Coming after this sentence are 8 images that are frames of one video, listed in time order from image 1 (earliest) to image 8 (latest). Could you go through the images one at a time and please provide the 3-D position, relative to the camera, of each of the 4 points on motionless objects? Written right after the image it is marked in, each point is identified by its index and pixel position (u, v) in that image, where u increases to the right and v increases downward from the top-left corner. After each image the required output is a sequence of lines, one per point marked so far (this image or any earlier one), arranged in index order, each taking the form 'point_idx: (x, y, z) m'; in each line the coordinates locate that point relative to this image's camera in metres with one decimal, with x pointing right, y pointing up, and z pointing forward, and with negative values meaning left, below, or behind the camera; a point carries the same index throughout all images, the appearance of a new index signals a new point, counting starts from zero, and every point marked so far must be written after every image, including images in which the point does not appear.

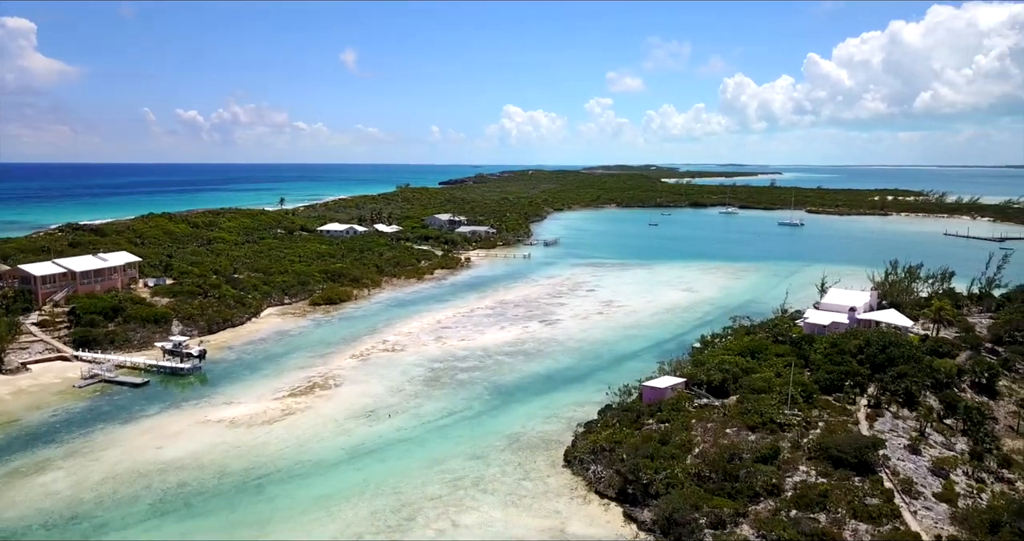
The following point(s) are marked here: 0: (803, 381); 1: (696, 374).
0: (+6.8, -2.6, +17.8) m
1: (+4.5, -2.5, +18.9) m
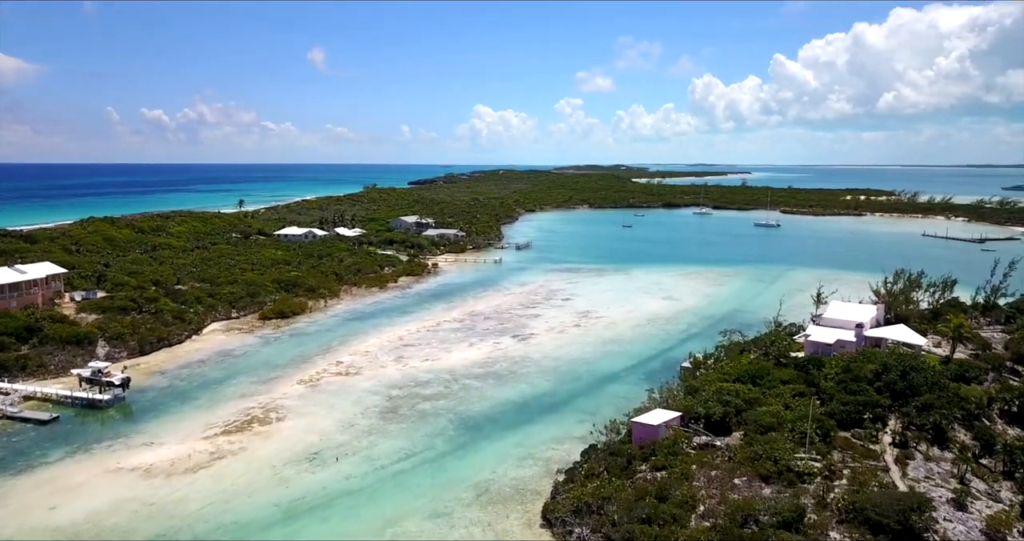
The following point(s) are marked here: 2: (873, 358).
0: (+6.1, -2.9, +15.4) m
1: (+3.9, -2.9, +16.4) m
2: (+8.4, -2.0, +17.8) m
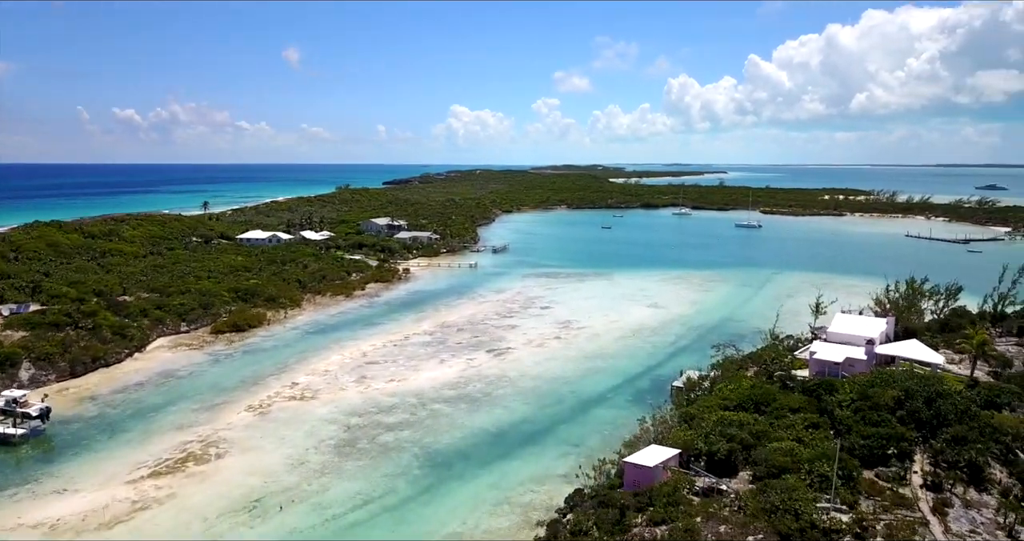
0: (+5.7, -3.2, +13.4) m
1: (+3.3, -3.2, +14.3) m
2: (+7.8, -2.3, +15.8) m
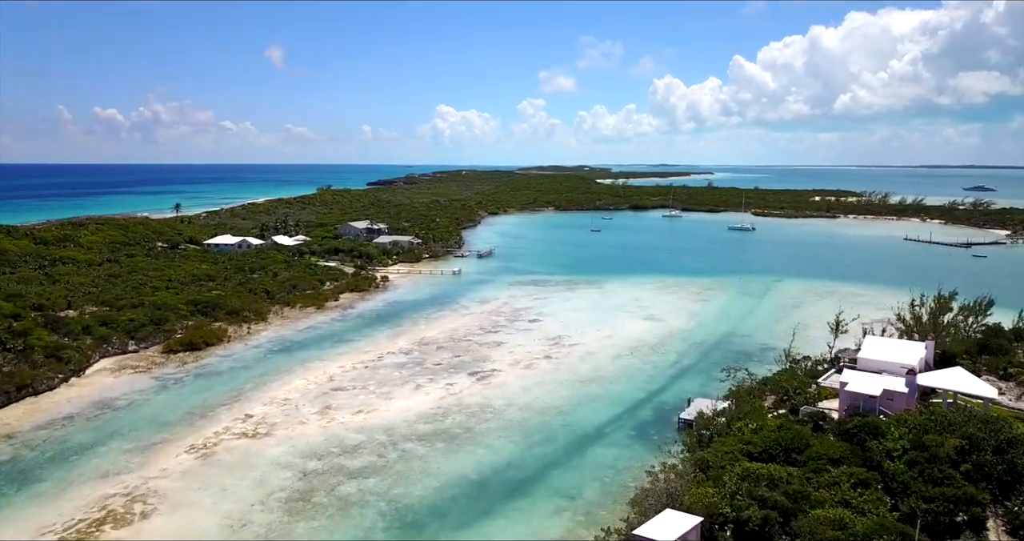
0: (+5.4, -3.5, +10.8) m
1: (+3.1, -3.6, +11.7) m
2: (+7.5, -2.7, +13.3) m
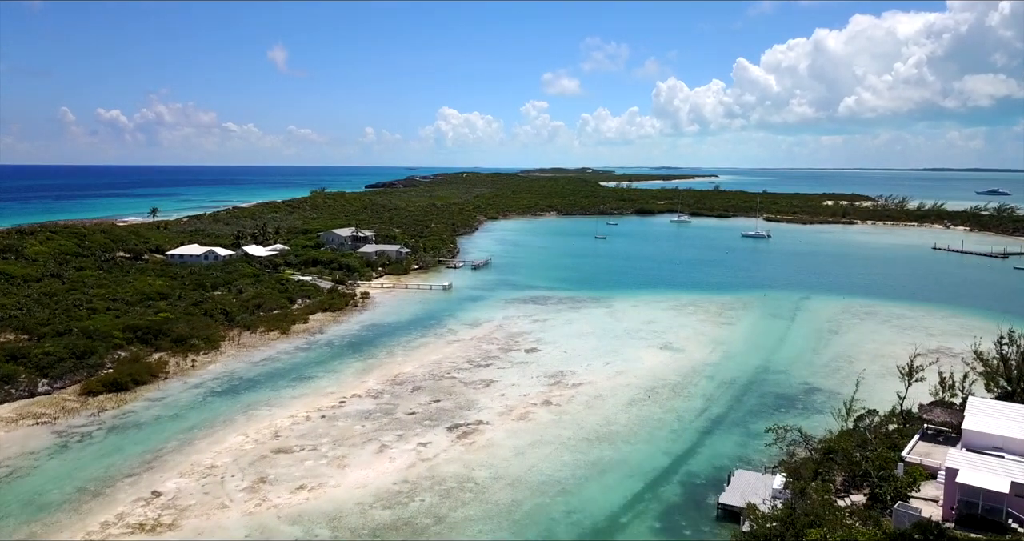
0: (+5.1, -4.2, +6.4) m
1: (+2.8, -4.2, +7.3) m
2: (+7.3, -3.3, +8.8) m
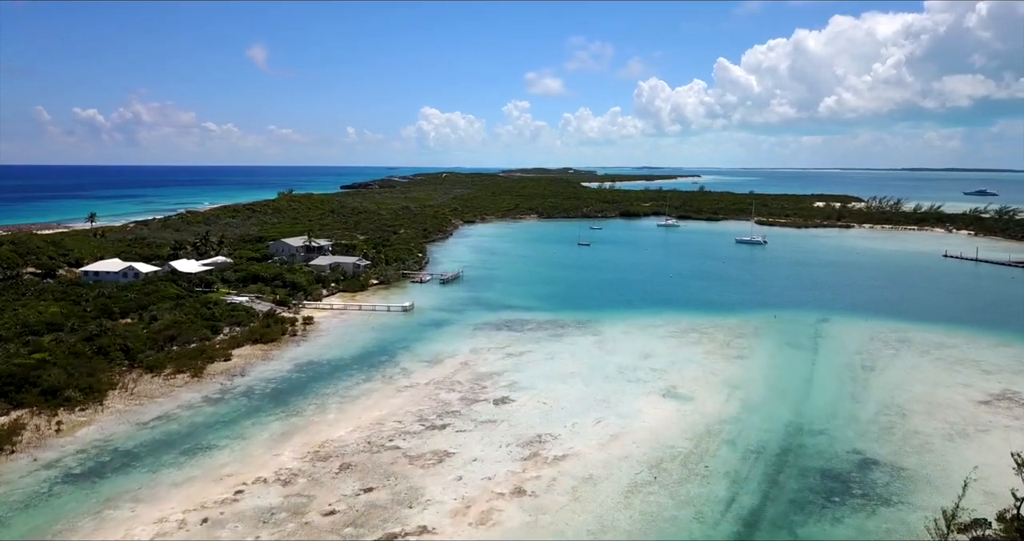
0: (+4.7, -5.0, +1.1) m
1: (+2.3, -5.0, +1.9) m
2: (+6.7, -4.1, +3.6) m
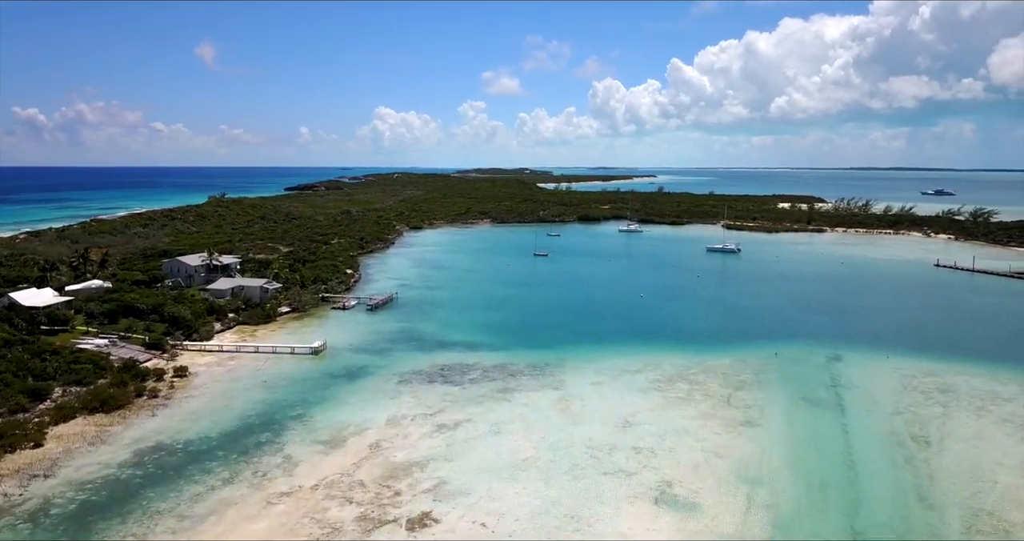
0: (+4.4, -6.0, -5.4) m
1: (+2.0, -6.0, -4.7) m
2: (+6.3, -5.1, -2.8) m
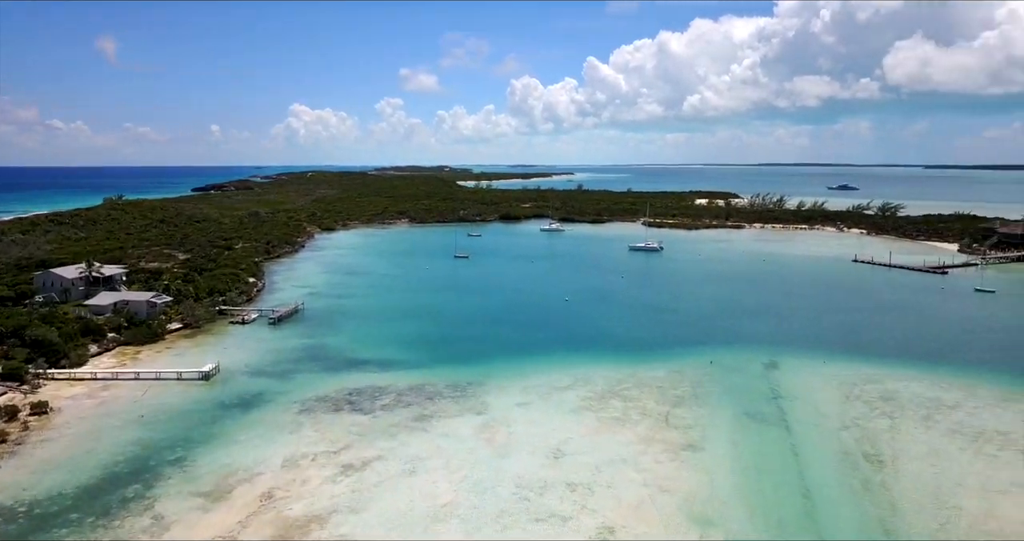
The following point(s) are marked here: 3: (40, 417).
0: (+5.1, -6.2, -7.2) m
1: (+2.6, -6.3, -6.7) m
2: (+6.7, -5.3, -4.4) m
3: (-11.9, -3.7, +19.4) m
